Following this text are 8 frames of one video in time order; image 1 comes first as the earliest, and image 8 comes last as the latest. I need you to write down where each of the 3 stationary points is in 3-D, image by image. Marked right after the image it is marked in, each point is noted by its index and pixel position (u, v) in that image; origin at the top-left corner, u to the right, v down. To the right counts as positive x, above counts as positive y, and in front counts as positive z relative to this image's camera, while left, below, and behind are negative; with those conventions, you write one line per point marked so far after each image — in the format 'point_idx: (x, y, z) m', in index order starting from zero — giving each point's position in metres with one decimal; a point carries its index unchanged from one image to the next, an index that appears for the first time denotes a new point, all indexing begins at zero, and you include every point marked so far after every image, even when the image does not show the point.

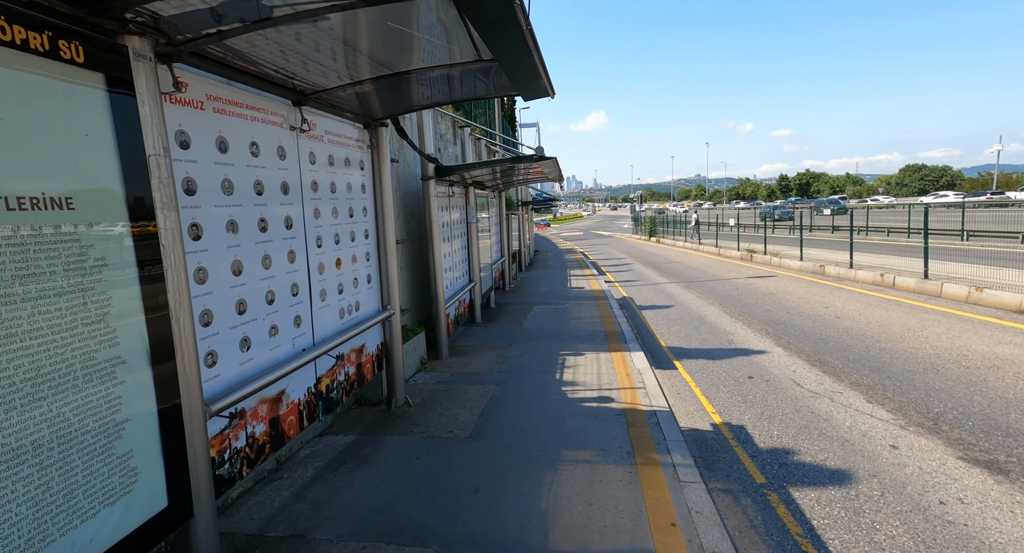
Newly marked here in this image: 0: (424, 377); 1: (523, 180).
0: (-1.0, -1.2, +6.2) m
1: (+0.3, +2.4, +13.5) m
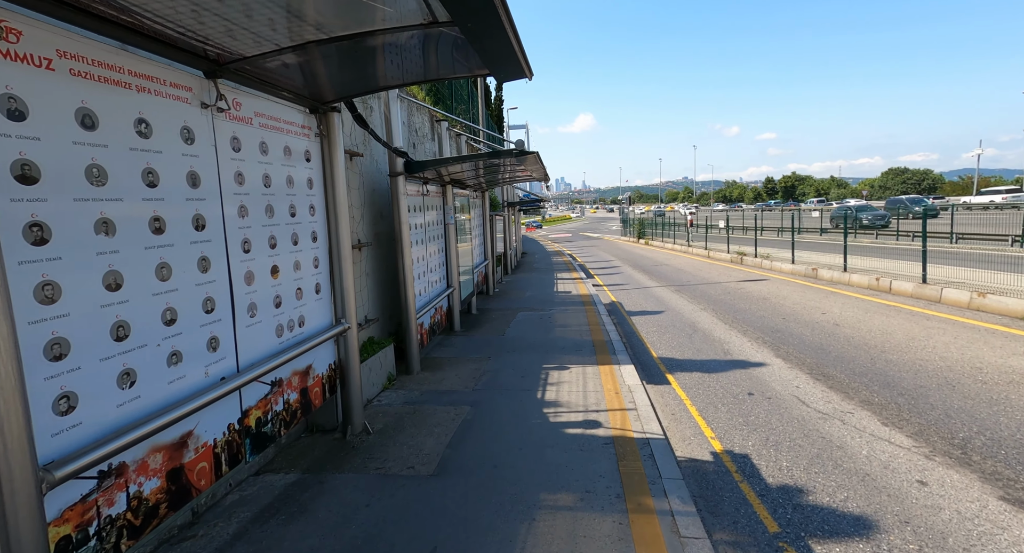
0: (-1.3, -1.2, +5.6) m
1: (-0.1, +2.3, +12.9) m
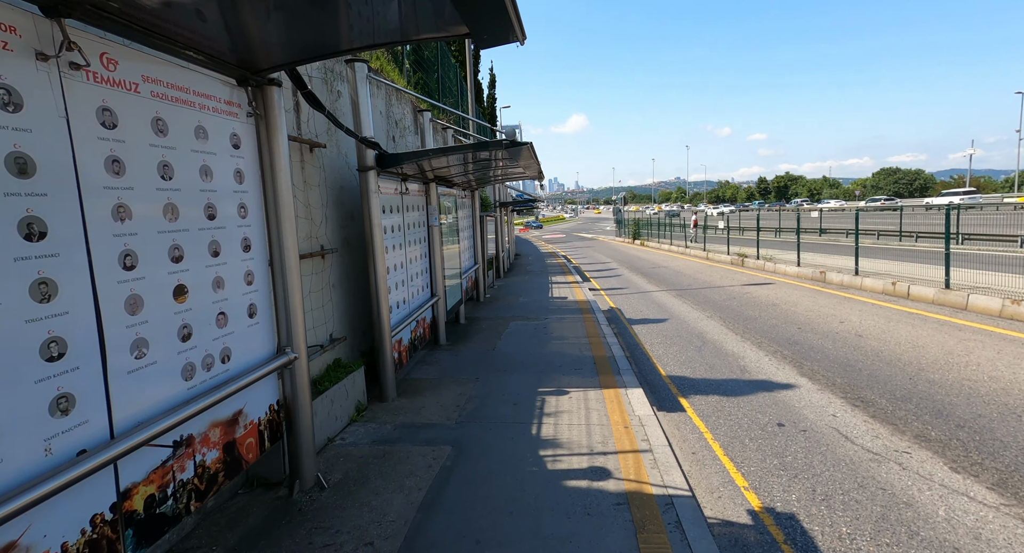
0: (-1.3, -1.3, +4.7) m
1: (-0.3, +2.2, +12.0) m
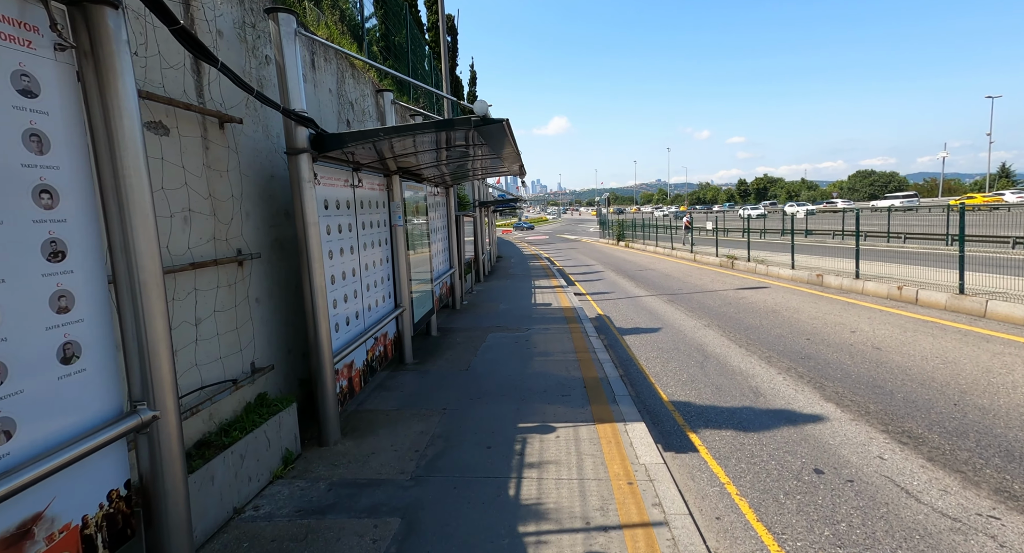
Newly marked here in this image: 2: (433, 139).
0: (-1.5, -1.4, +3.6) m
1: (-0.8, +2.1, +10.9) m
2: (-0.8, +1.4, +5.5) m
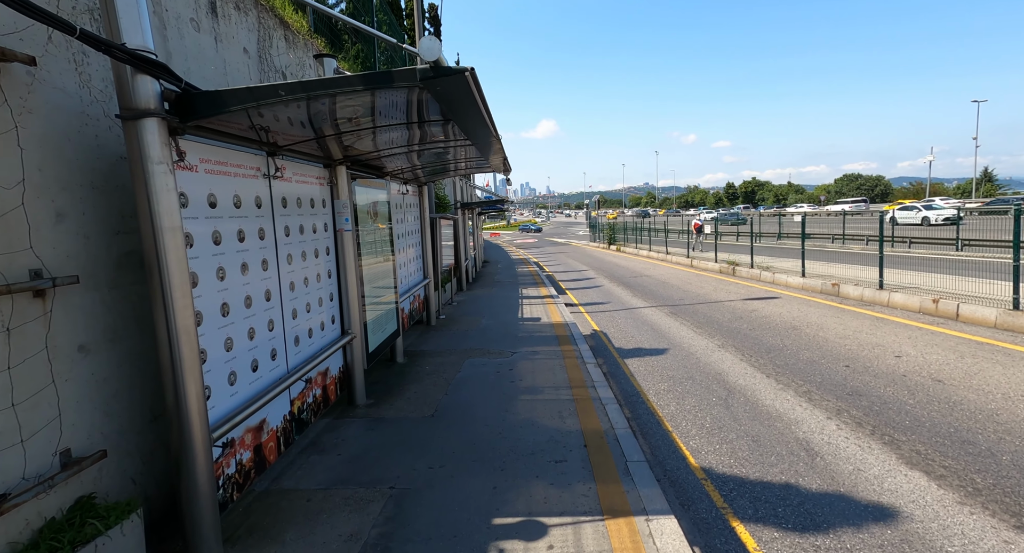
0: (-1.7, -1.6, +2.0) m
1: (-1.1, +1.8, +9.4) m
2: (-1.0, +1.2, +4.0) m
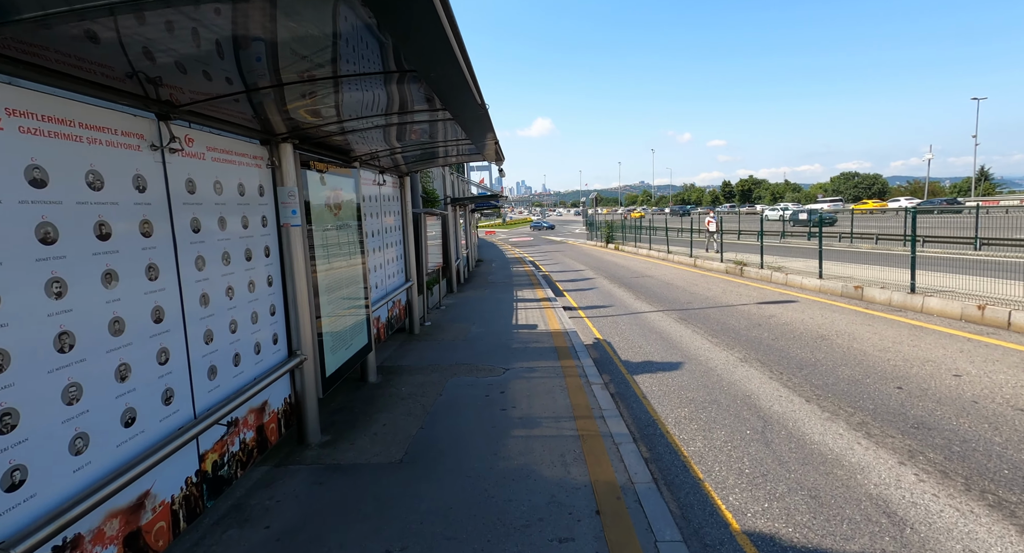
0: (-1.7, -1.7, +0.9) m
1: (-1.2, +1.8, +8.3) m
2: (-1.1, +1.1, +2.9) m
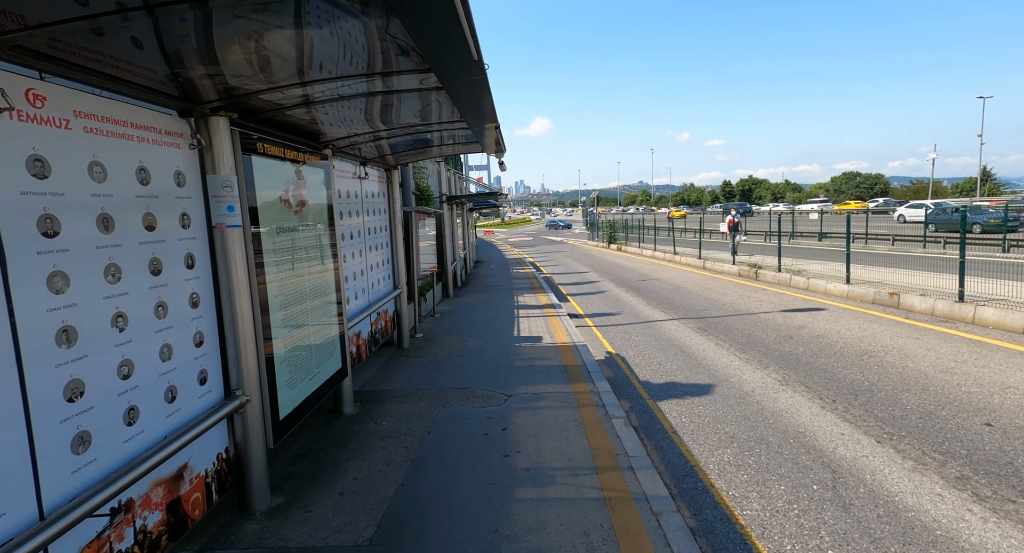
0: (-1.7, -1.8, -0.2) m
1: (-1.1, +1.7, +7.2) m
2: (-1.0, +1.0, +1.8) m
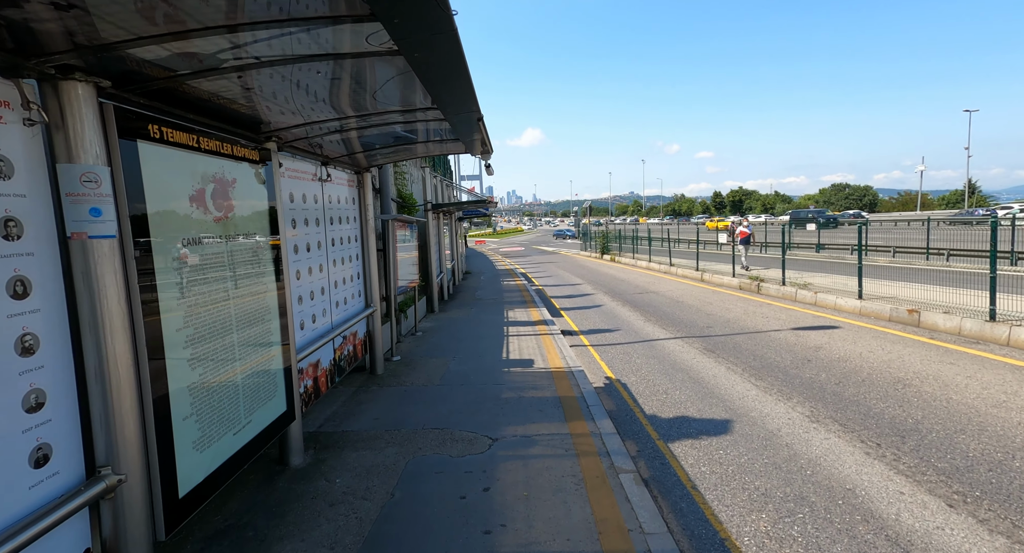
0: (-1.7, -1.9, -1.3) m
1: (-1.3, +1.5, +6.2) m
2: (-1.1, +0.9, +0.8) m
